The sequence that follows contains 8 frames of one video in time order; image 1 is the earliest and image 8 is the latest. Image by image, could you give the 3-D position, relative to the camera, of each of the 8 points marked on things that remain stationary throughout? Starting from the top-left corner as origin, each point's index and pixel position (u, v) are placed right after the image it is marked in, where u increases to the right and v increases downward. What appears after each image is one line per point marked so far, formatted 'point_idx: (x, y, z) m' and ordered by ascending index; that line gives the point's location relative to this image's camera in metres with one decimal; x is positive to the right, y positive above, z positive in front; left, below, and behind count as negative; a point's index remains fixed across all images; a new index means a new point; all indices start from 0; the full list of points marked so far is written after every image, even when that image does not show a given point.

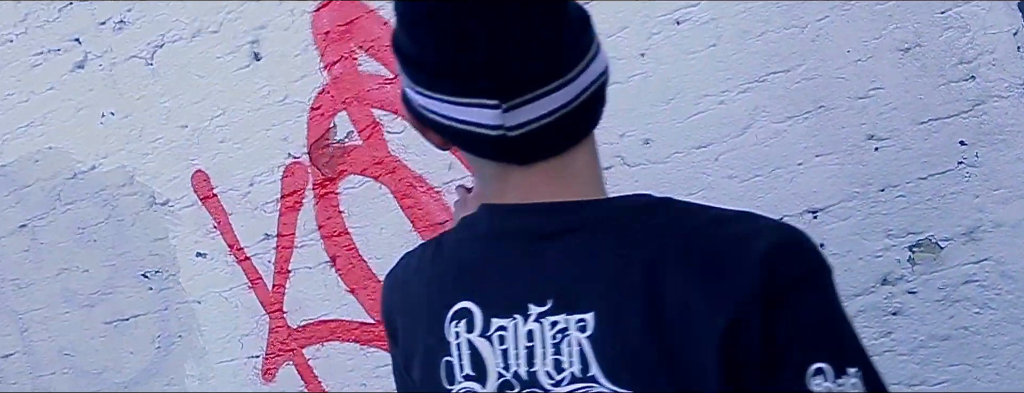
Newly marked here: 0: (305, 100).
0: (-0.8, +0.4, +2.8) m
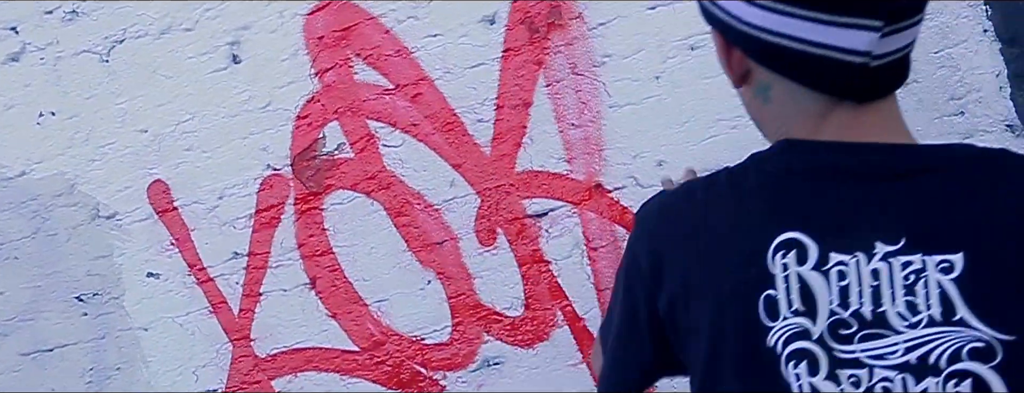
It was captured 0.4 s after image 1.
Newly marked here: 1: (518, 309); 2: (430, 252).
0: (-0.8, +0.3, +2.6) m
1: (0.0, -0.4, +2.5) m
2: (-0.3, -0.2, +2.5) m
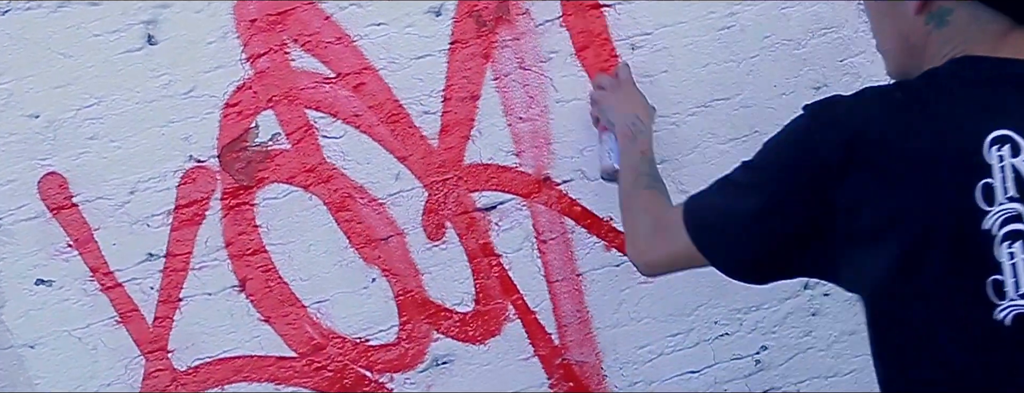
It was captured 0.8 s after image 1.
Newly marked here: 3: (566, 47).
0: (-0.9, +0.3, +2.4) m
1: (-0.1, -0.3, +2.4) m
2: (-0.4, -0.2, +2.4) m
3: (+0.2, +0.5, +2.5) m
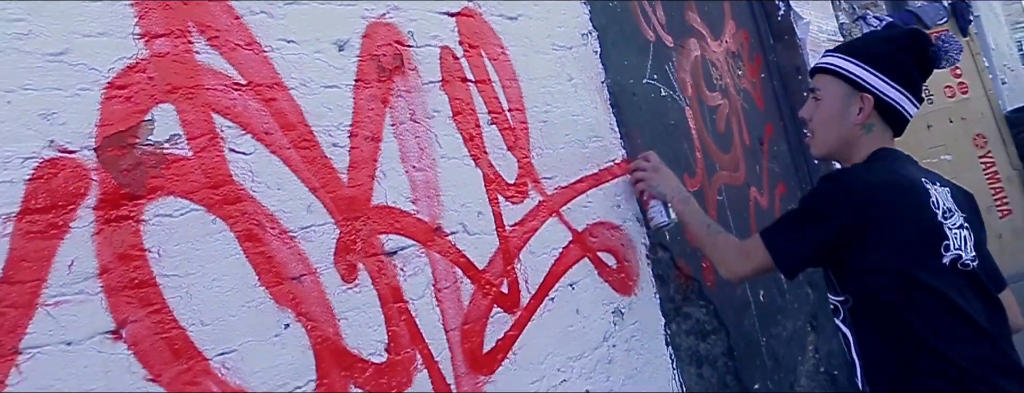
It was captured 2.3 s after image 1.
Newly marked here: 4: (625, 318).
0: (-1.0, +0.3, +1.8) m
1: (-0.4, -0.5, +2.2) m
2: (-0.6, -0.2, +2.0) m
3: (-0.2, +0.3, +2.7) m
4: (+0.5, -0.5, +3.2) m
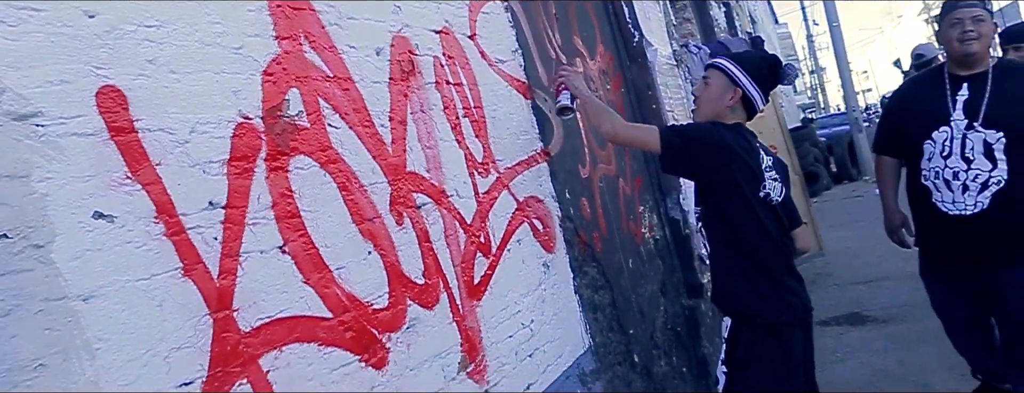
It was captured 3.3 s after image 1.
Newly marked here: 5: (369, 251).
0: (-0.8, +0.4, +2.4) m
1: (-0.4, -0.3, +3.0) m
2: (-0.5, -0.1, +2.7) m
3: (-0.3, +0.4, +3.5) m
4: (+0.2, -0.4, +4.2) m
5: (-0.5, -0.2, +2.7) m
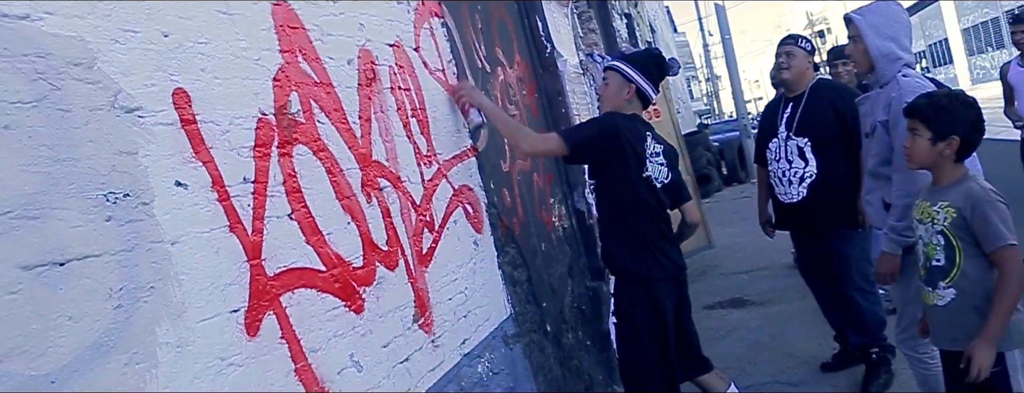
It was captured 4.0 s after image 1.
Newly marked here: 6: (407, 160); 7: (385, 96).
0: (-1.0, +0.5, +3.1) m
1: (-0.6, -0.2, +3.7) m
2: (-0.8, 0.0, +3.4) m
3: (-0.7, +0.5, +4.2) m
4: (-0.2, -0.3, +5.0) m
5: (-0.8, -0.1, +3.4) m
6: (-0.6, +0.2, +4.2) m
7: (-0.7, +0.6, +4.1) m
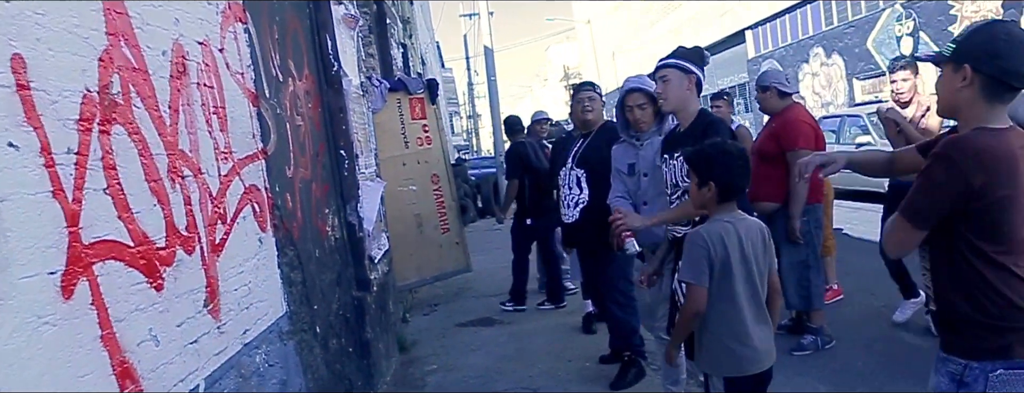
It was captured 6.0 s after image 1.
0: (-1.8, +0.6, +3.2) m
1: (-1.7, -0.2, +3.8) m
2: (-1.7, +0.1, +3.6) m
3: (-1.8, +0.6, +4.4) m
4: (-1.7, -0.3, +5.2) m
5: (-1.7, 0.0, +3.6) m
6: (-1.8, +0.3, +4.3) m
7: (-1.9, +0.6, +4.3) m
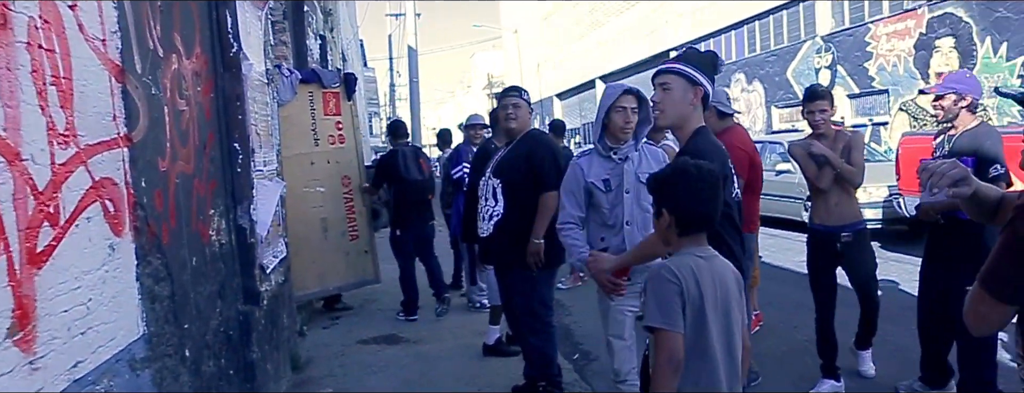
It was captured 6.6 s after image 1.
0: (-2.0, +0.7, +2.2) m
1: (-2.0, -0.2, +2.9) m
2: (-2.0, +0.1, +2.6) m
3: (-2.2, +0.6, +3.4) m
4: (-2.2, -0.3, +4.2) m
5: (-2.0, 0.0, +2.6) m
6: (-2.2, +0.3, +3.3) m
7: (-2.2, +0.7, +3.3) m
